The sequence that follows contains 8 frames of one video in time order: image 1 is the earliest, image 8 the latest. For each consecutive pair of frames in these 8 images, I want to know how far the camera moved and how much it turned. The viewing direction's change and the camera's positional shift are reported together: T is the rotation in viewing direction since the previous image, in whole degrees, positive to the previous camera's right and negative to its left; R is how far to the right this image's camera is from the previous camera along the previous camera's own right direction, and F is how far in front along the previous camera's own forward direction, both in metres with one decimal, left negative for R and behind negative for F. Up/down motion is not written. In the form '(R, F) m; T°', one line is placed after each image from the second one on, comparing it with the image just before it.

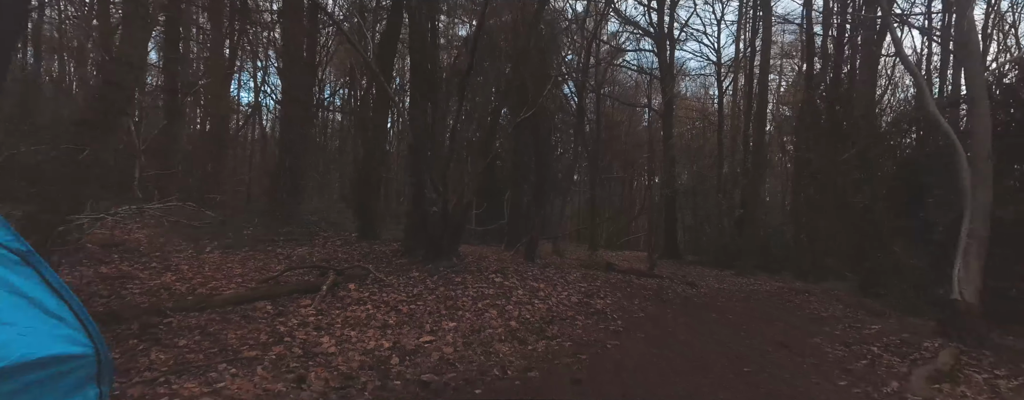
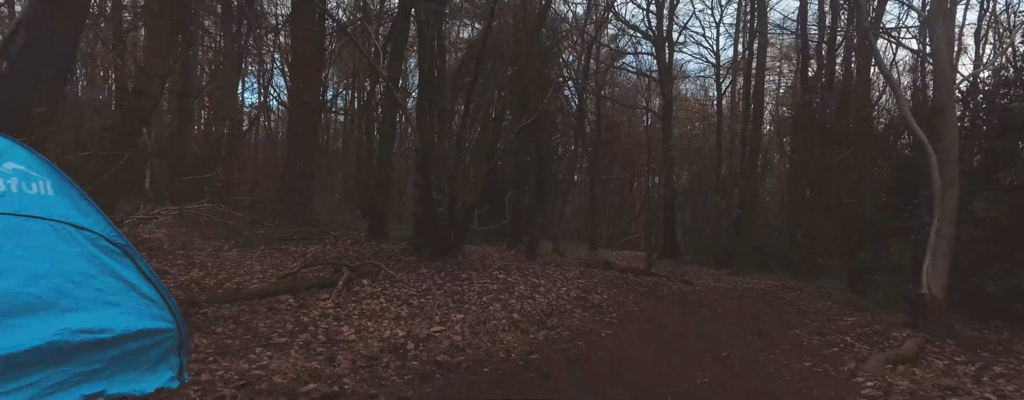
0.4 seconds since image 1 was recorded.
(0.0, -0.6) m; 0°
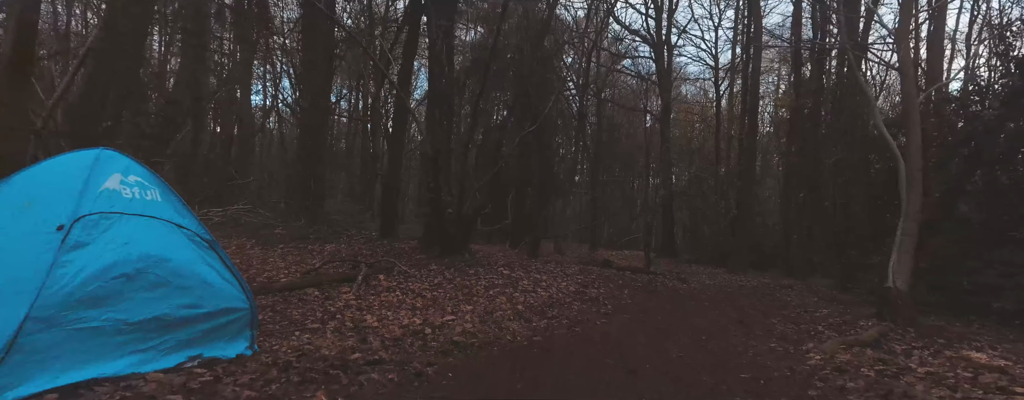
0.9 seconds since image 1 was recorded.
(0.0, -0.8) m; 0°
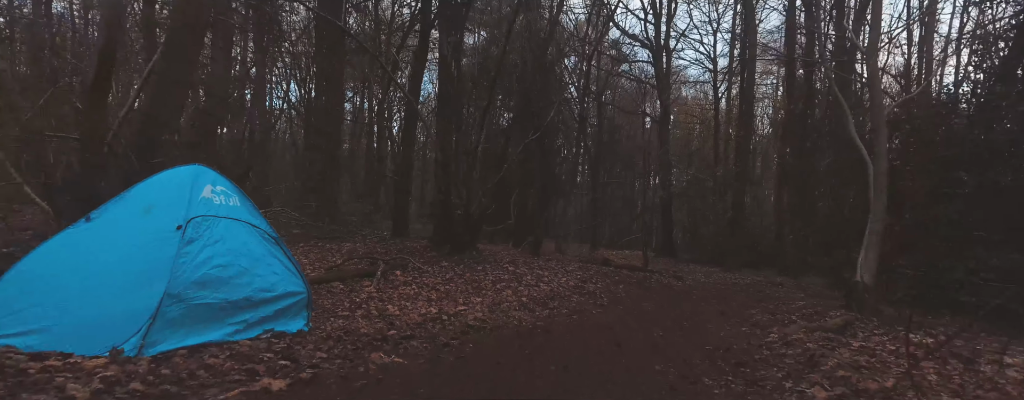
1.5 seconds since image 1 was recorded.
(-0.1, -0.9) m; 0°
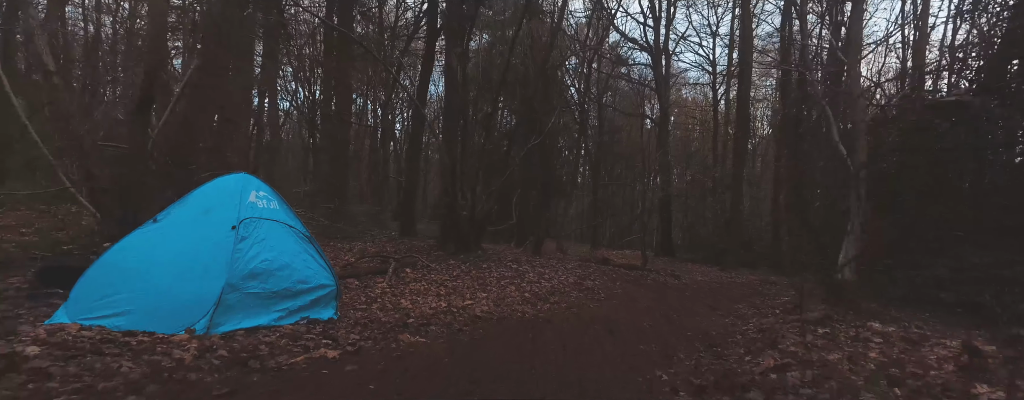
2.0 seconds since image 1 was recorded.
(0.0, -0.6) m; 0°
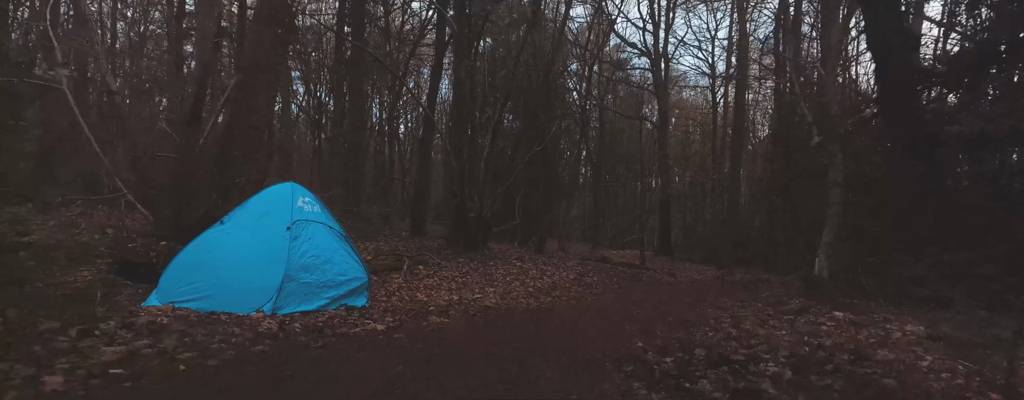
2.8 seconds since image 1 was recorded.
(-0.1, -0.9) m; 0°
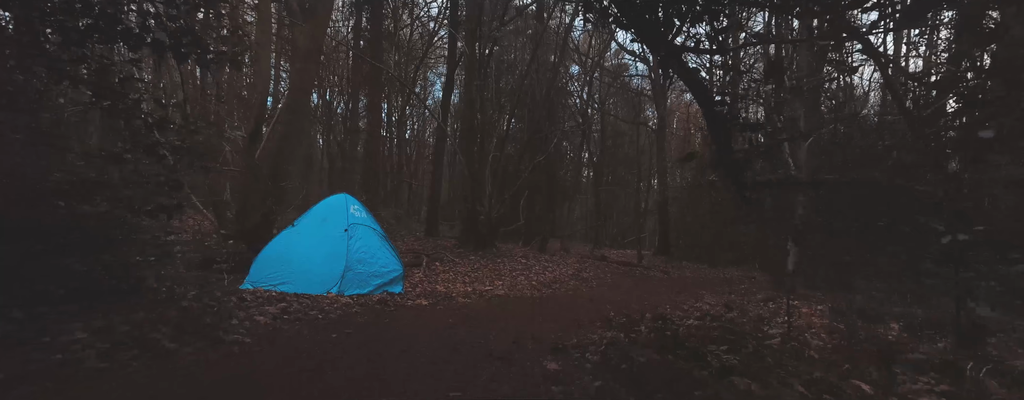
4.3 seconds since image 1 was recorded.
(0.0, -1.5) m; 0°
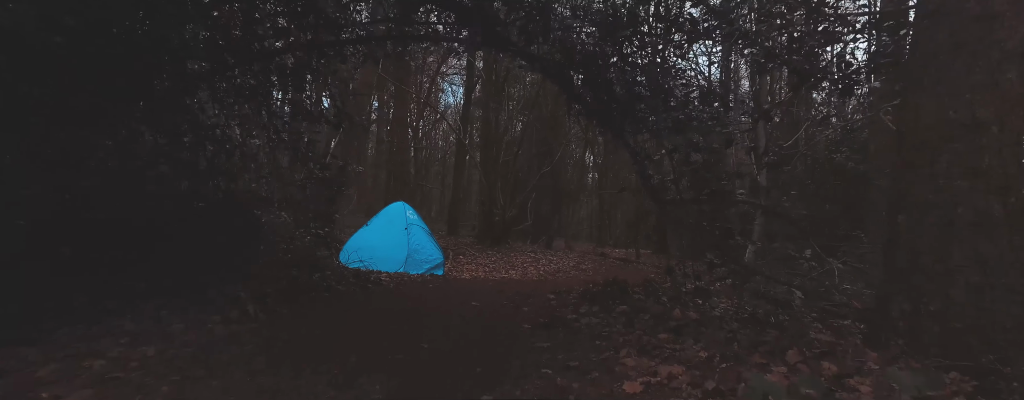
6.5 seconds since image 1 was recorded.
(-0.1, -2.6) m; -1°
